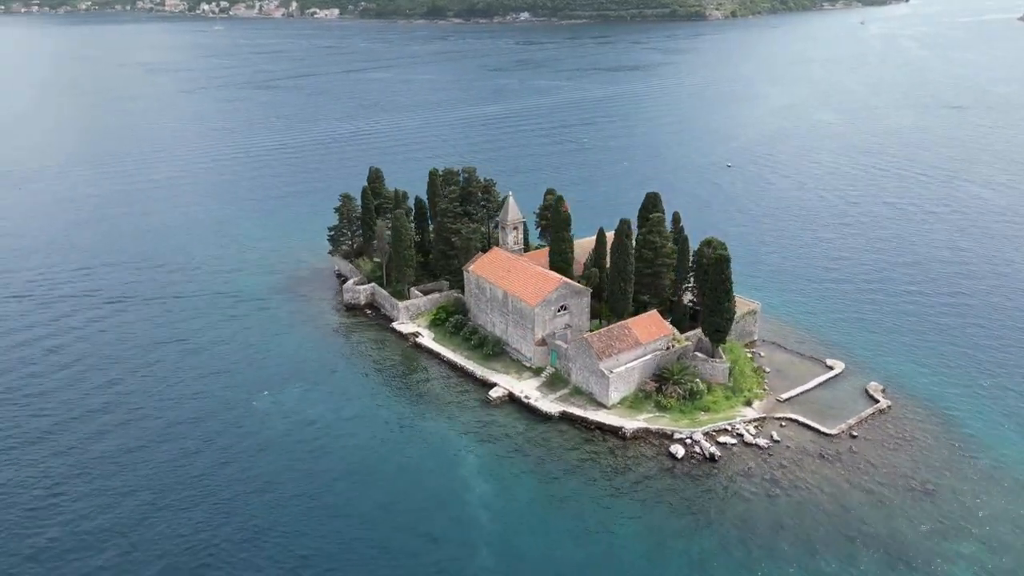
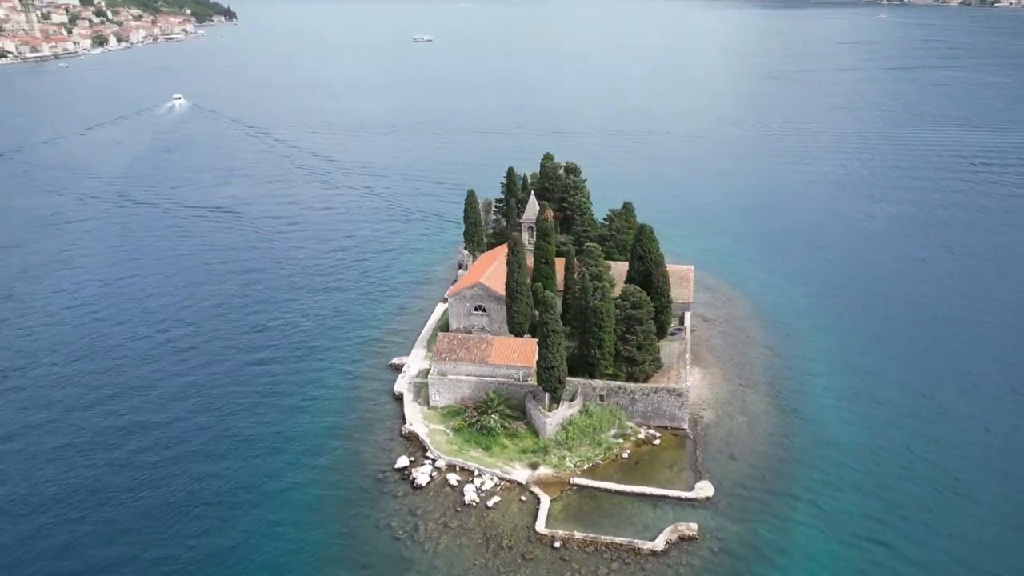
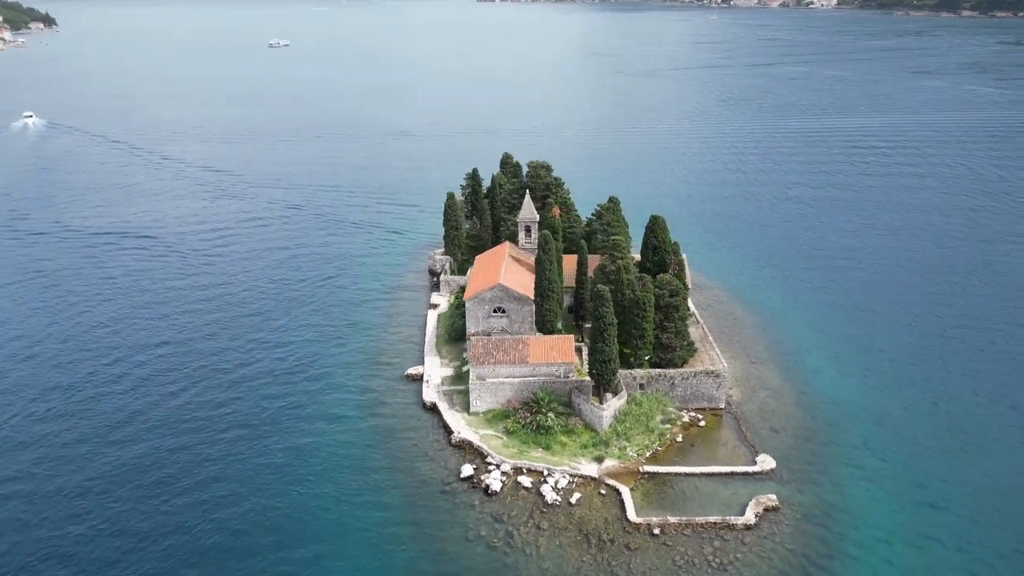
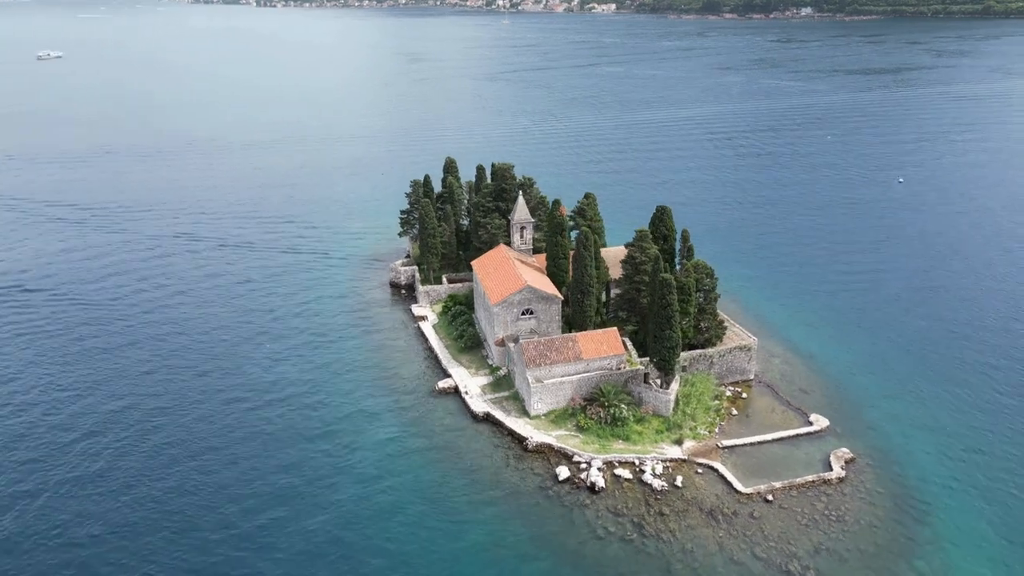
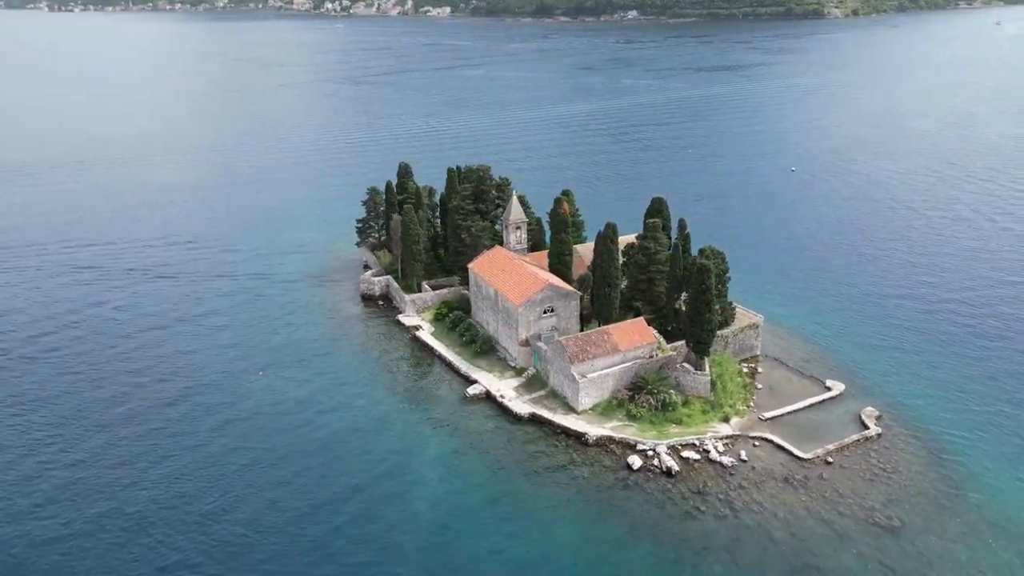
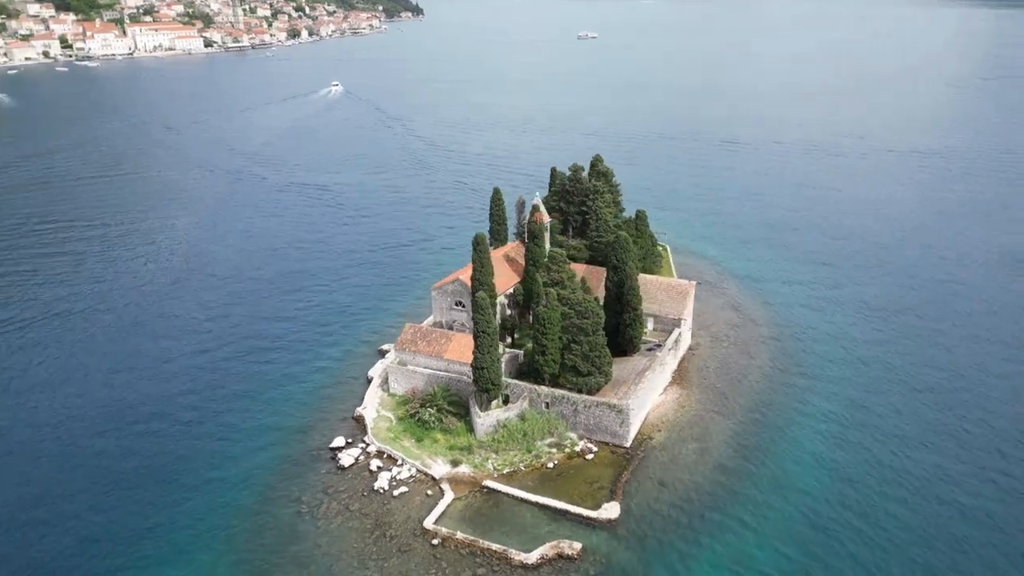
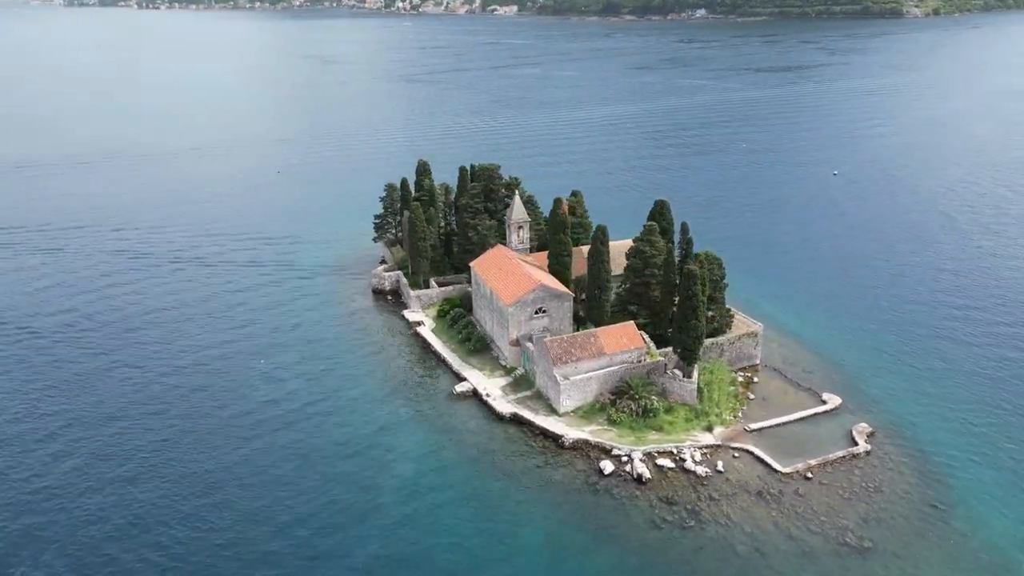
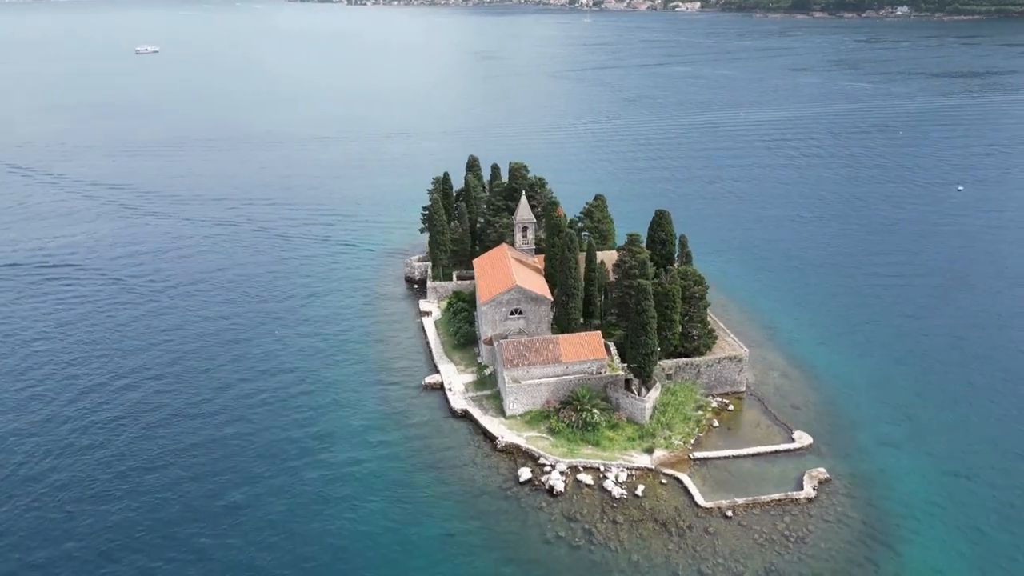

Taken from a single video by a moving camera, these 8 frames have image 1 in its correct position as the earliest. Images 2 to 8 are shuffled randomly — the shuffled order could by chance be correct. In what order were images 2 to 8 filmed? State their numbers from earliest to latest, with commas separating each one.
5, 7, 4, 8, 3, 2, 6
